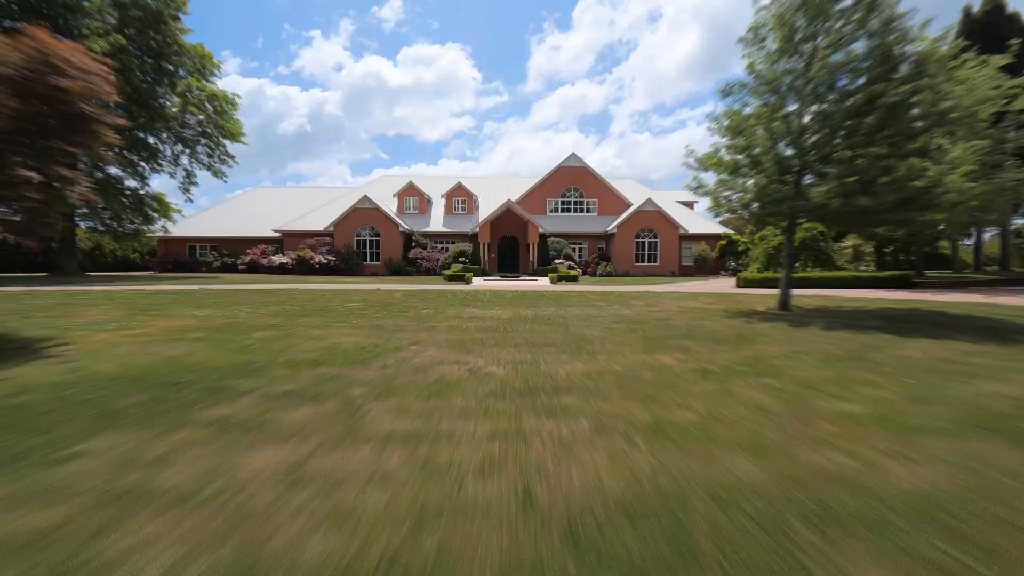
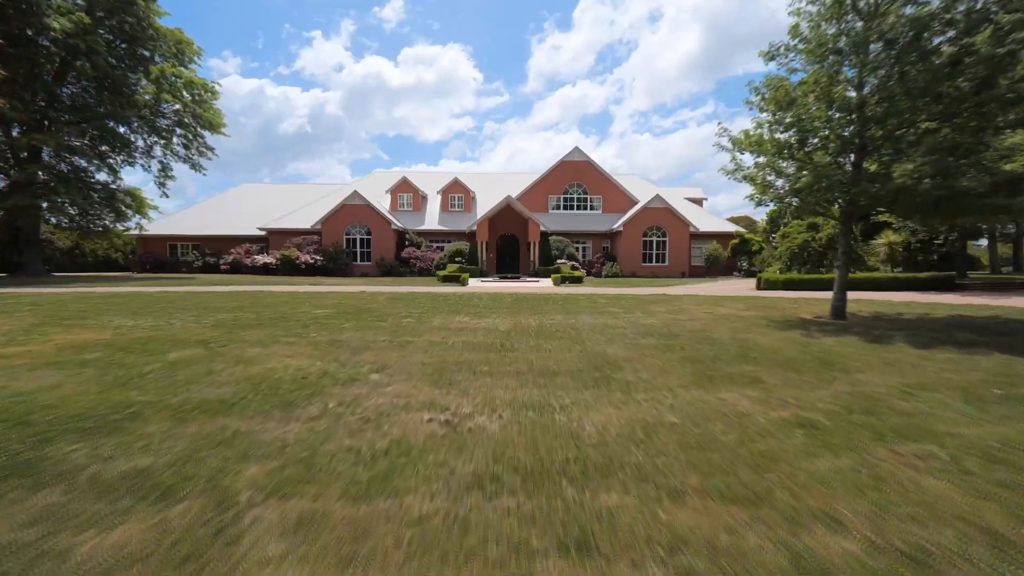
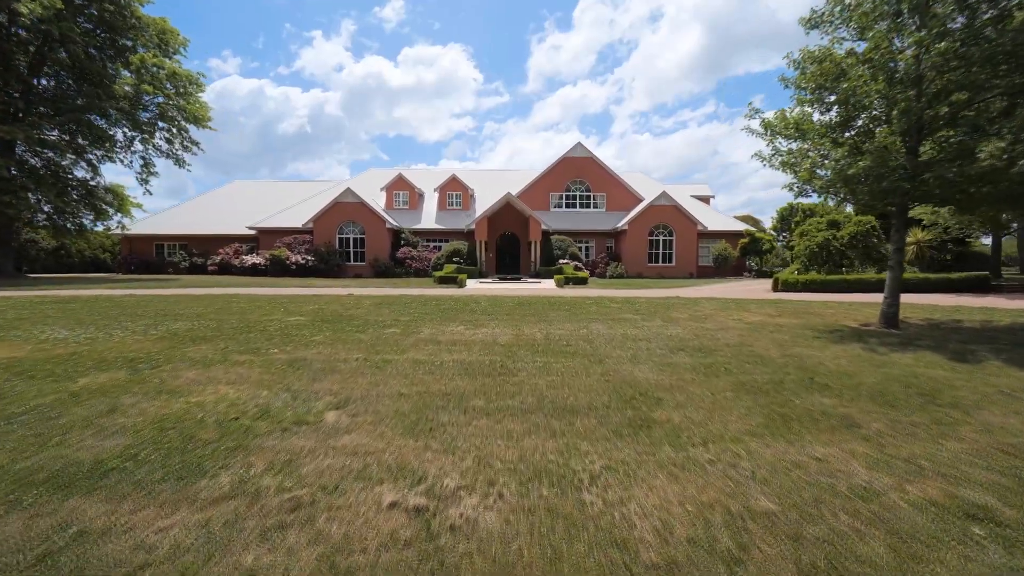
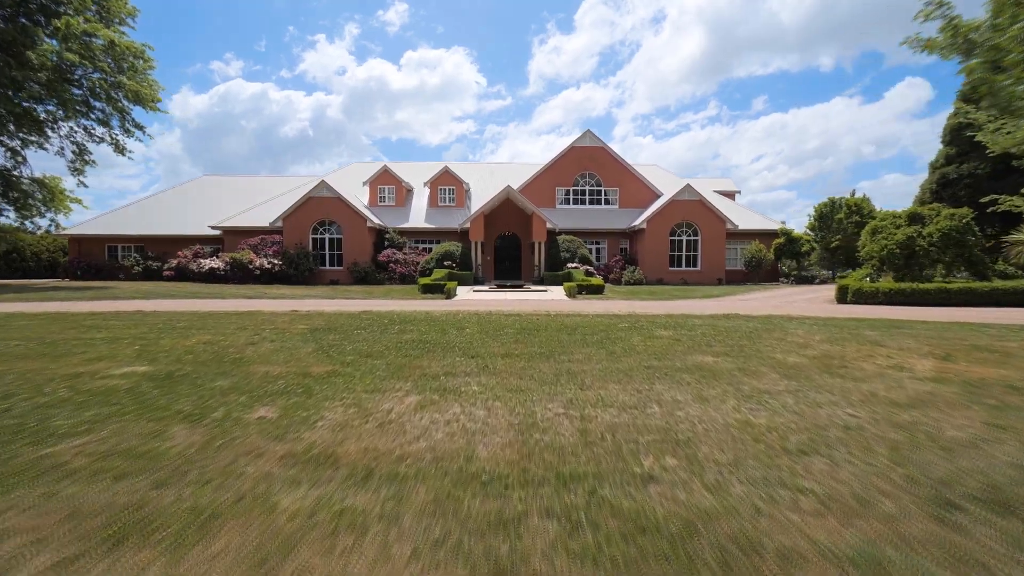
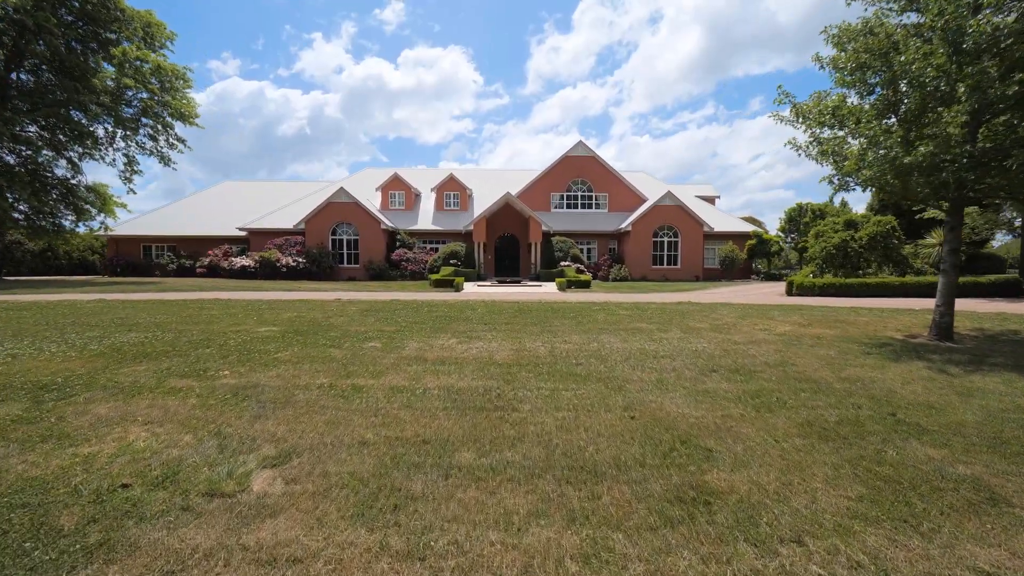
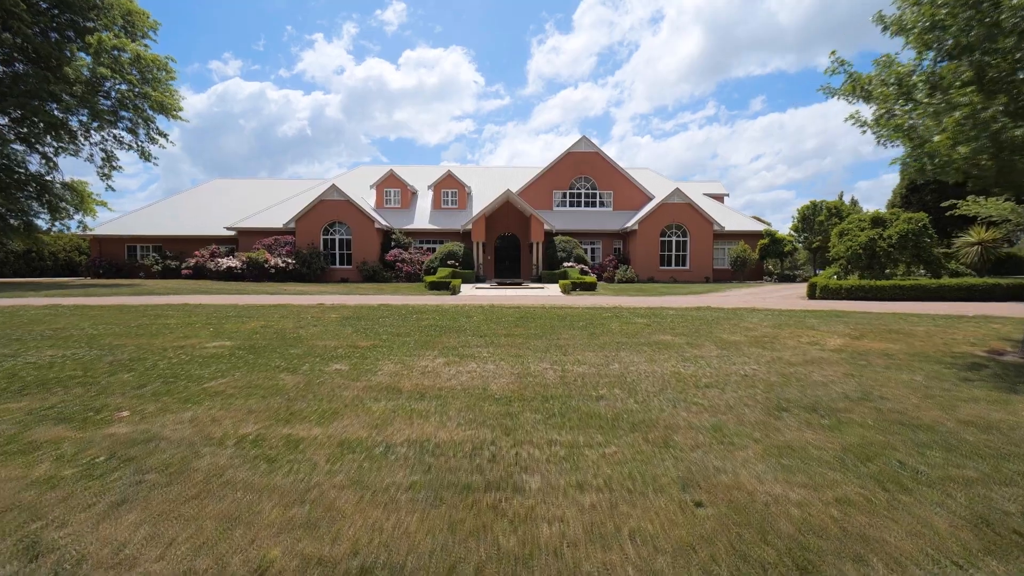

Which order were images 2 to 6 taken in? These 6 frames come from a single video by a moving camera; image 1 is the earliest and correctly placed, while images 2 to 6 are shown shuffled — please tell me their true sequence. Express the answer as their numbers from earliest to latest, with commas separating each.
2, 3, 5, 6, 4
